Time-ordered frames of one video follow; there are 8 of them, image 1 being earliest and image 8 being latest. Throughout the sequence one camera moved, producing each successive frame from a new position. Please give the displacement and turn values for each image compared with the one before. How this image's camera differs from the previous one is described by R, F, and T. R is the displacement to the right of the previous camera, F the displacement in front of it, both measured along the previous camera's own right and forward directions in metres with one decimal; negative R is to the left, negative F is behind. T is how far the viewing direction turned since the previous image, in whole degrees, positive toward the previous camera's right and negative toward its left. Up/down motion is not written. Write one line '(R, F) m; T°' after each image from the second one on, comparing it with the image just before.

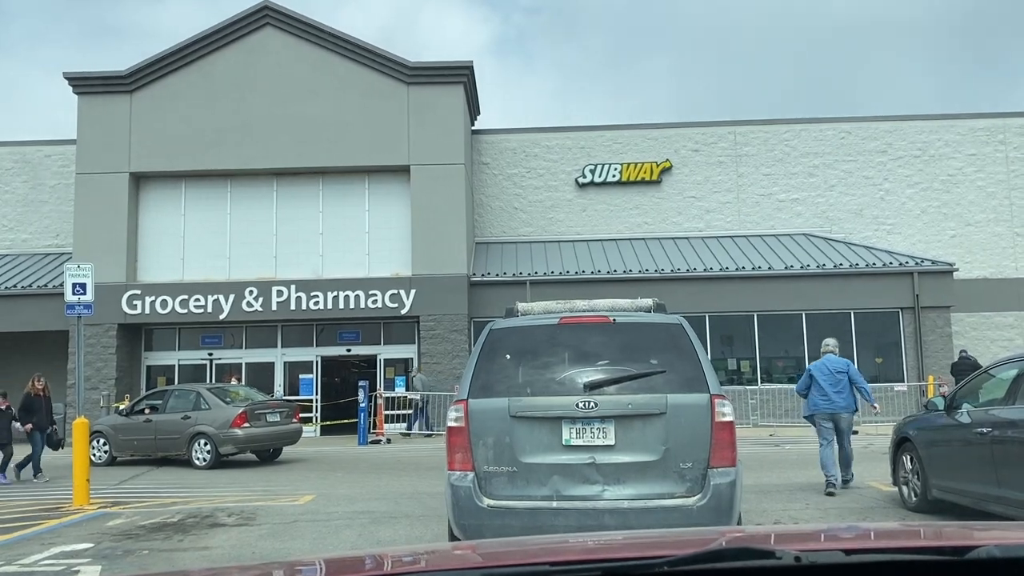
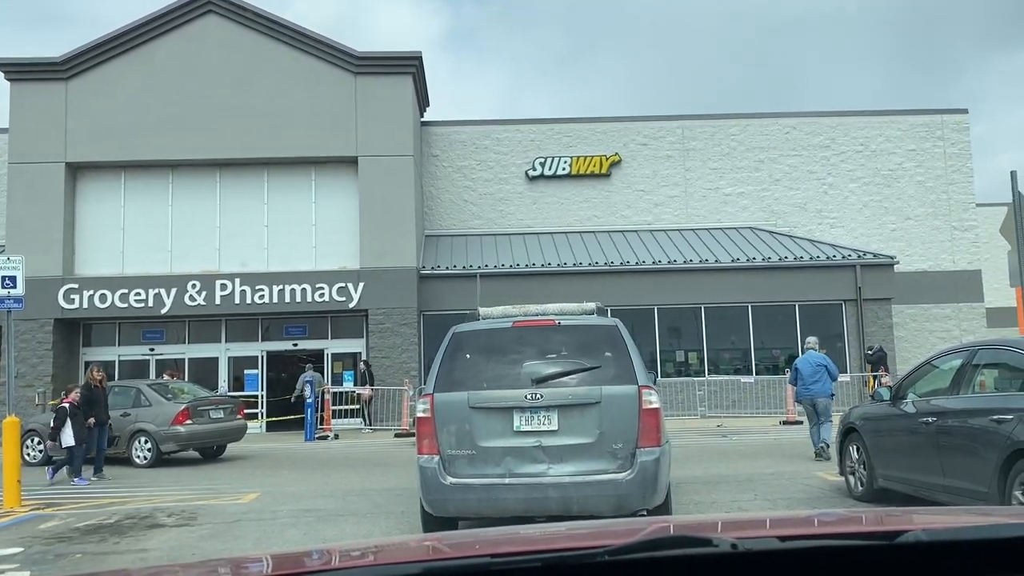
(0.0, +0.1) m; +3°
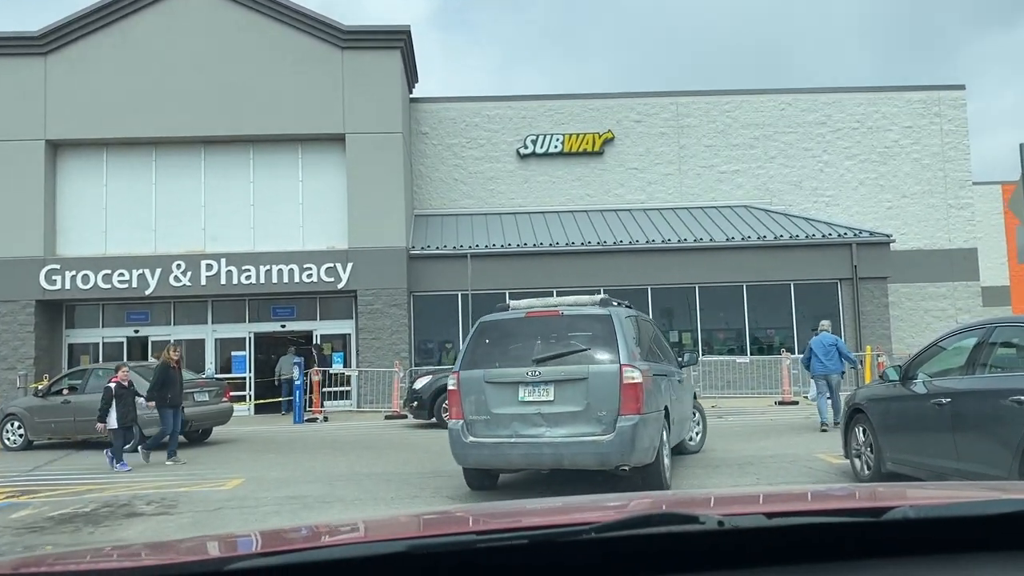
(0.0, +0.4) m; +1°
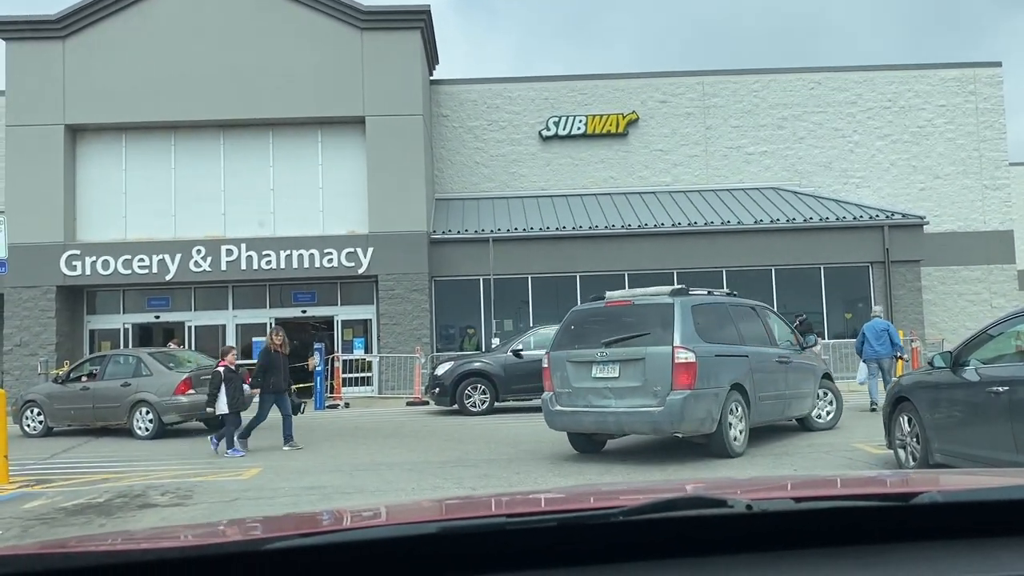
(0.0, +0.4) m; -1°
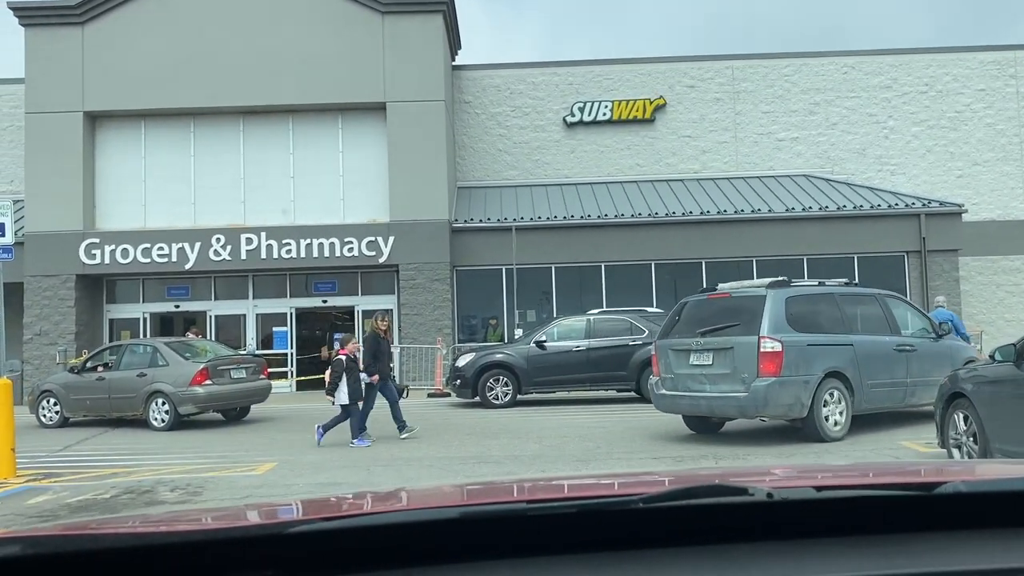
(0.0, +0.5) m; -1°
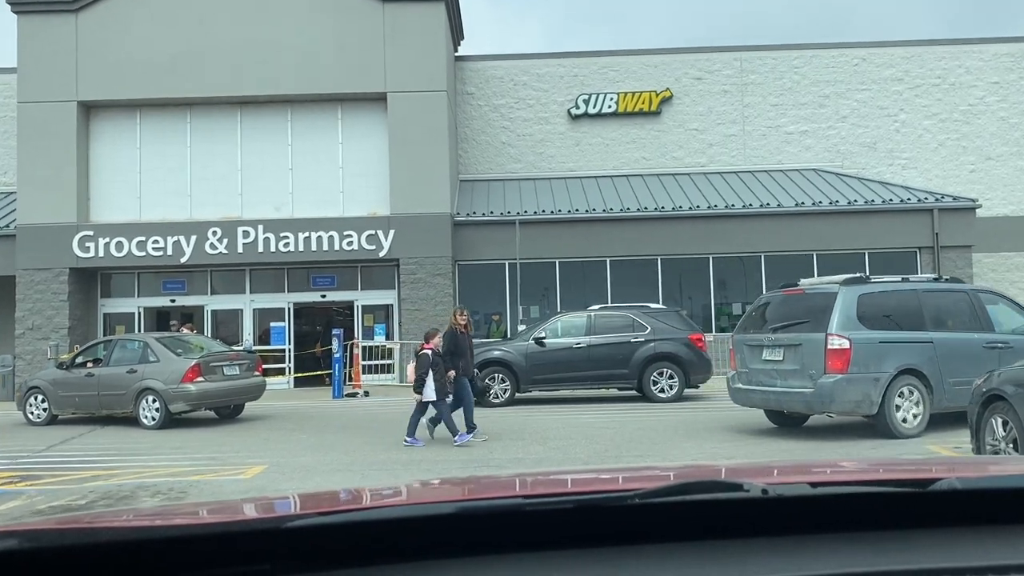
(0.0, +0.5) m; 0°
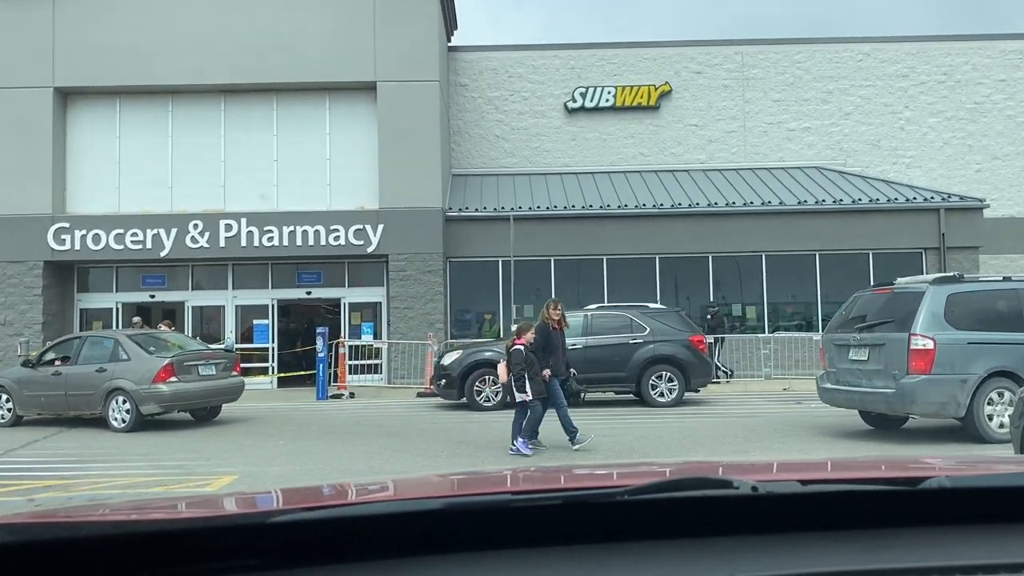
(0.0, +0.7) m; +1°
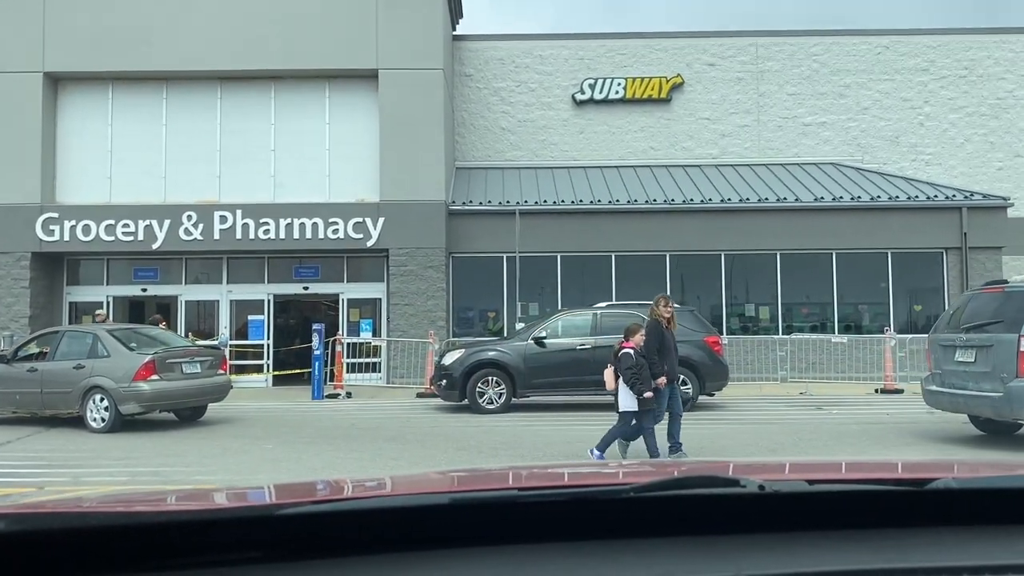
(0.0, +0.8) m; 0°
